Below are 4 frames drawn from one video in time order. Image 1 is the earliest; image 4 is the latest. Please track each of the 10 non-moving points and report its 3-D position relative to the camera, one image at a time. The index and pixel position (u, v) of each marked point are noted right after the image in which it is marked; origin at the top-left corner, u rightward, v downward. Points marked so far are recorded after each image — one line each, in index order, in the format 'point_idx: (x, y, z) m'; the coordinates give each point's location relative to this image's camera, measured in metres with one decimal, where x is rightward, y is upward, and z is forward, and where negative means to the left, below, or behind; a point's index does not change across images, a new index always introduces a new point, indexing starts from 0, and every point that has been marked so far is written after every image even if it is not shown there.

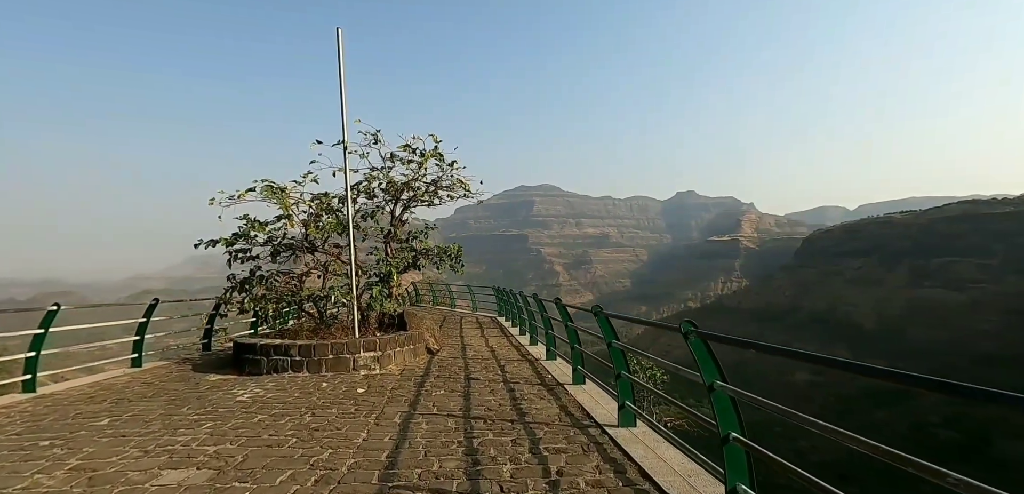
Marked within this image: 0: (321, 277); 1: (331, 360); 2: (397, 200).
0: (-2.9, -0.5, +8.8) m
1: (-2.2, -1.4, +7.2) m
2: (-1.8, +0.7, +9.0) m
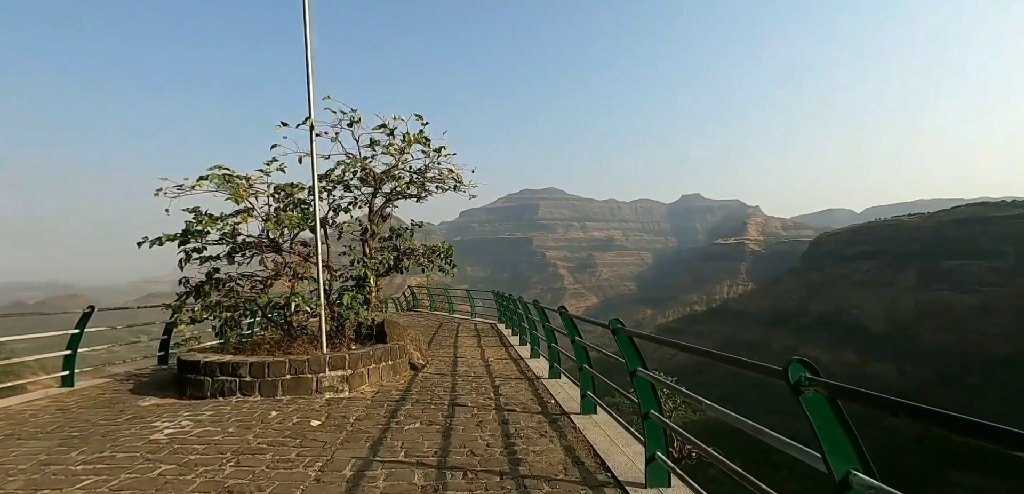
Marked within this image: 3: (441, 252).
0: (-2.9, -0.5, +7.6) m
1: (-2.3, -1.4, +6.0) m
2: (-1.8, +0.7, +7.8) m
3: (-1.1, -0.1, +8.5) m
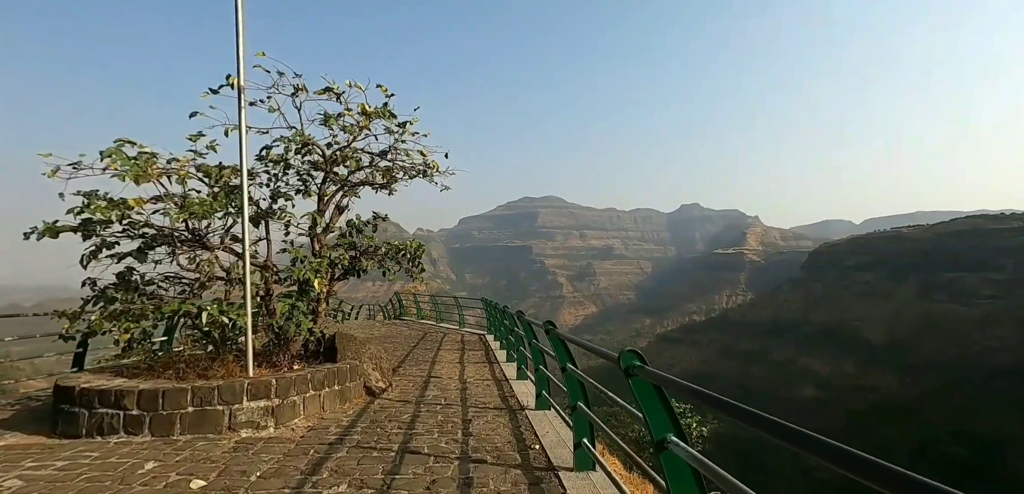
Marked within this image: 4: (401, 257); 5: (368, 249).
0: (-3.1, -0.4, +6.1) m
1: (-2.5, -1.3, +4.5) m
2: (-2.0, +0.8, +6.4) m
3: (-1.3, -0.1, +7.1) m
4: (-1.4, -0.1, +7.0) m
5: (-1.7, 0.0, +6.9) m
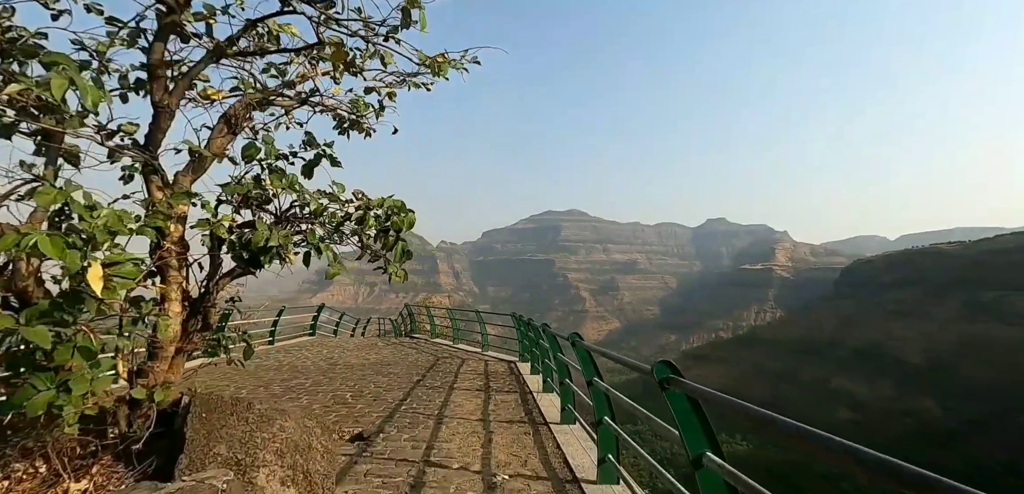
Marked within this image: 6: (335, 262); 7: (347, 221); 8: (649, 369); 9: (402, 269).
0: (-2.7, -0.1, +2.6) m
1: (-2.1, -1.0, +0.9) m
2: (-1.6, +1.0, +2.8) m
3: (-0.8, +0.1, +3.5) m
4: (-0.9, +0.1, +3.3) m
5: (-1.2, +0.2, +3.2) m
6: (-1.0, -0.1, +3.4) m
7: (-0.9, +0.2, +3.3) m
8: (+0.6, -0.6, +2.8) m
9: (-0.6, -0.1, +3.6) m
